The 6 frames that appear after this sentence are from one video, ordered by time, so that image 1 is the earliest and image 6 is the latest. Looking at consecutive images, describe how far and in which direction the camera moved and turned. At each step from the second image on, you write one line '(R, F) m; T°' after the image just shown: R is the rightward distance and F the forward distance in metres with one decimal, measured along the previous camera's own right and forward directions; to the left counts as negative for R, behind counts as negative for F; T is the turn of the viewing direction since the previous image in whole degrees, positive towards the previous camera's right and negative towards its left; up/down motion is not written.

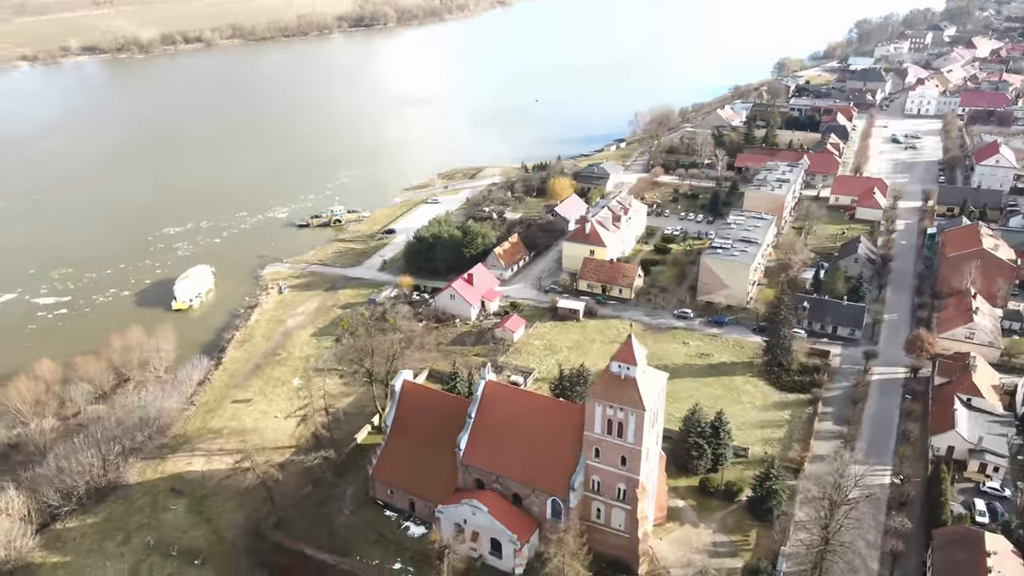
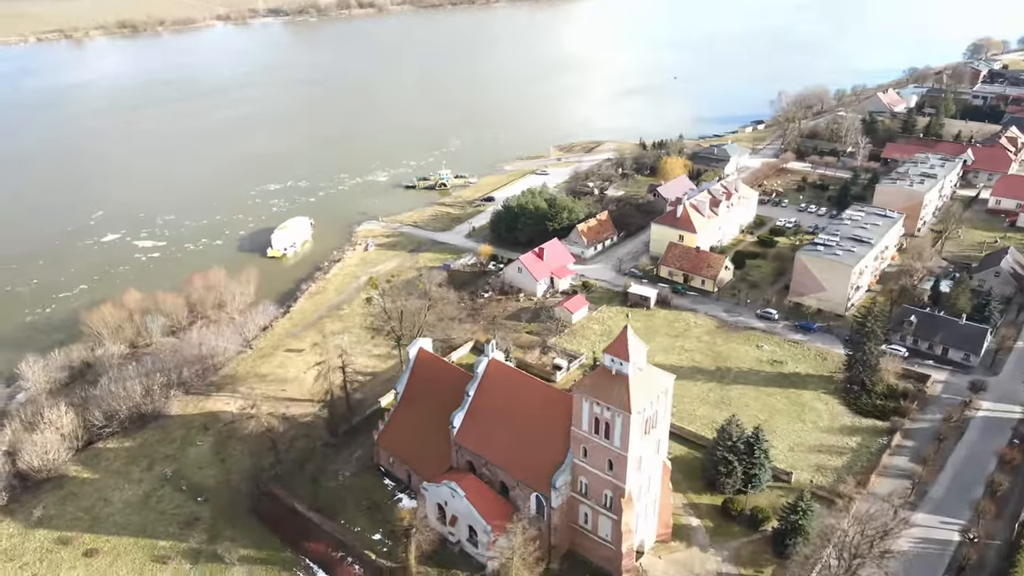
(+7.3, +3.7) m; -12°
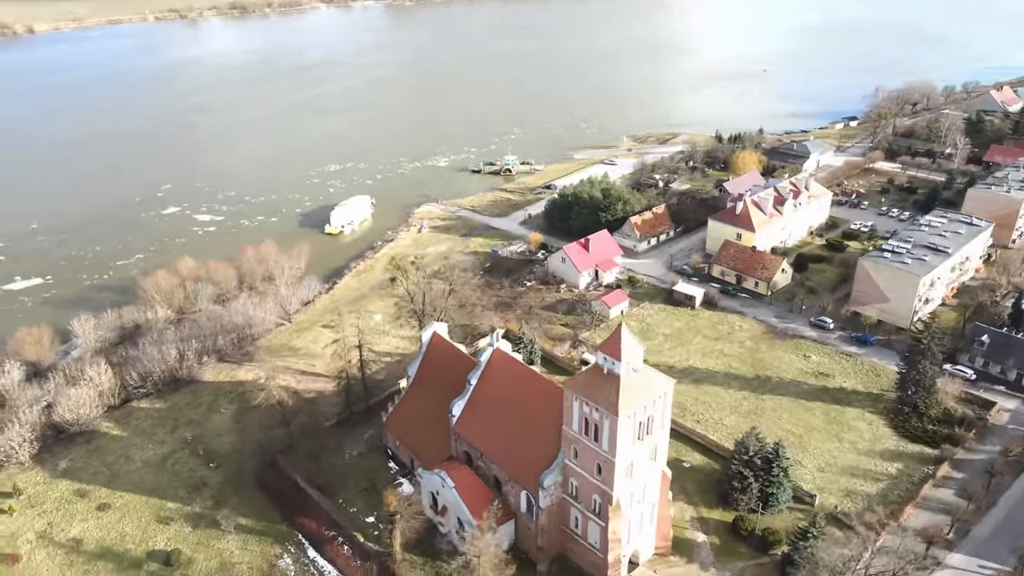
(+4.1, +1.7) m; -7°
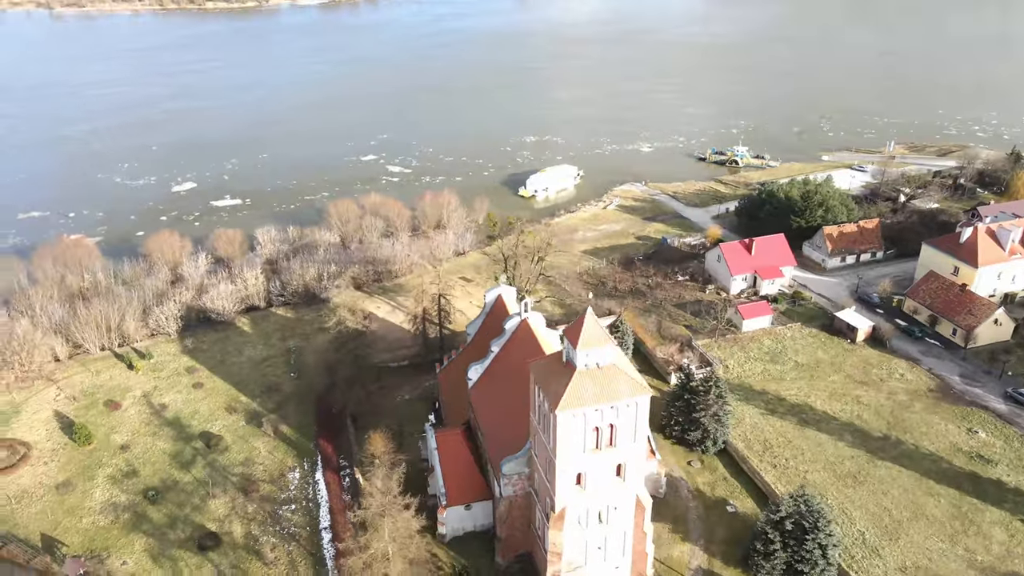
(+11.5, +5.2) m; -22°
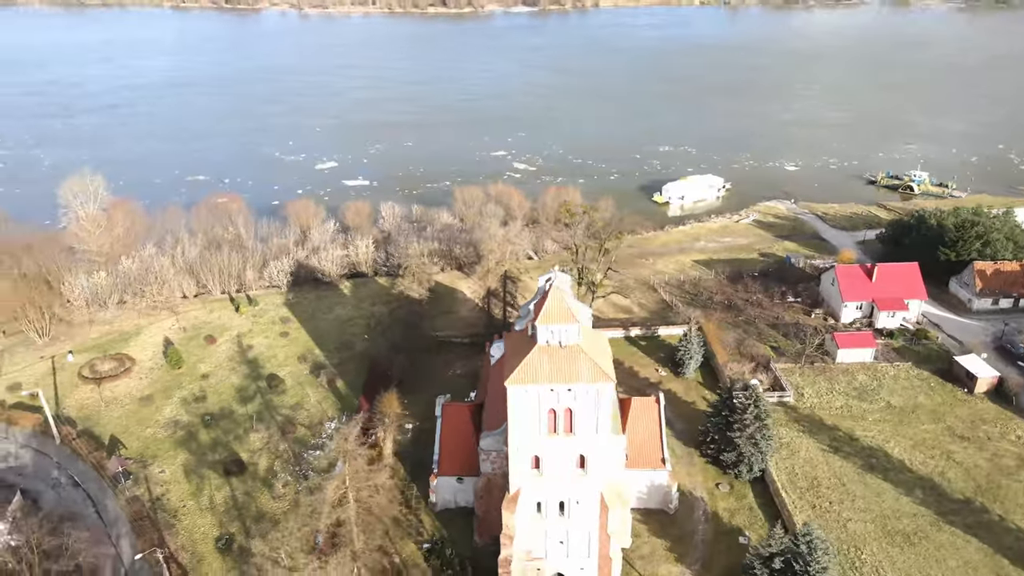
(+7.5, +1.7) m; -15°
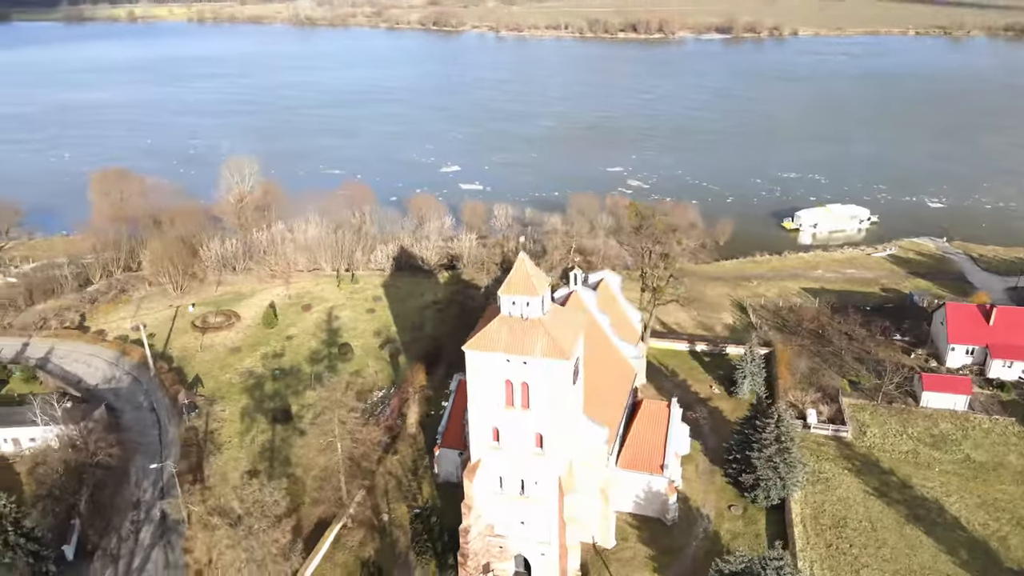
(+7.0, +0.6) m; -14°
